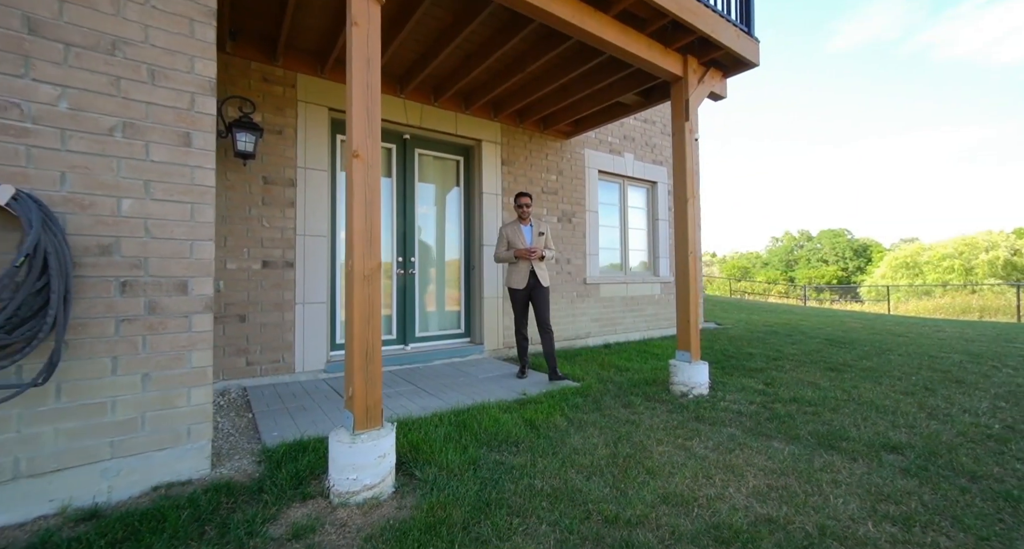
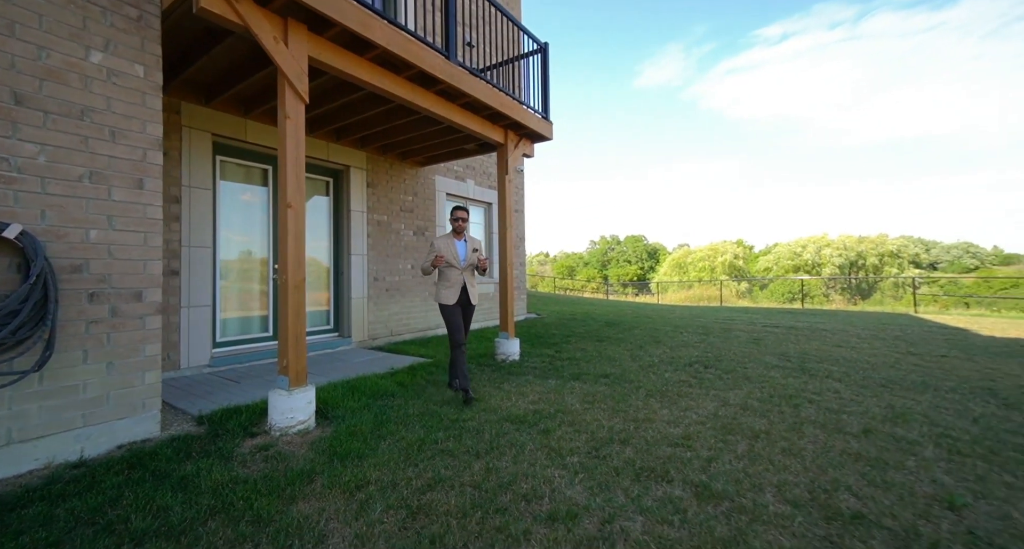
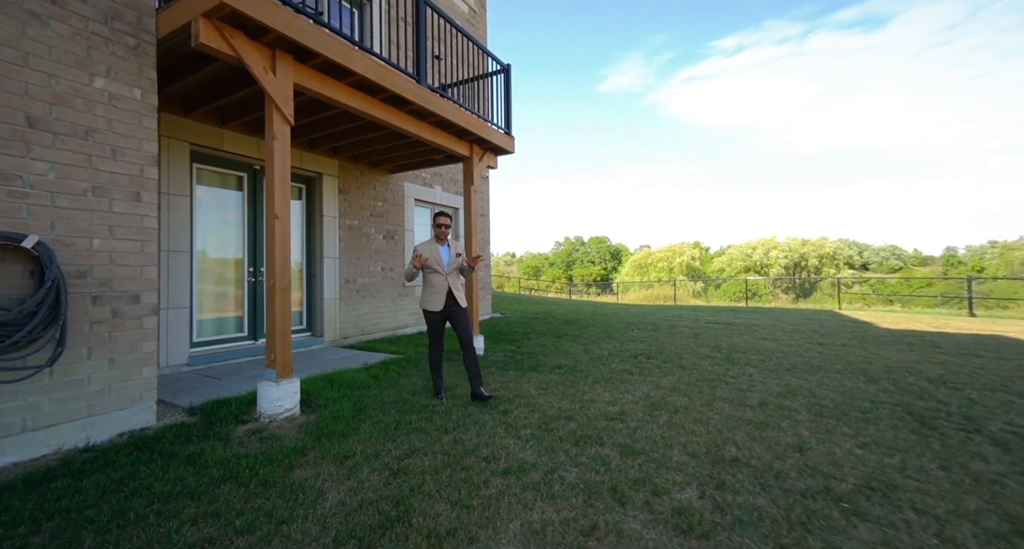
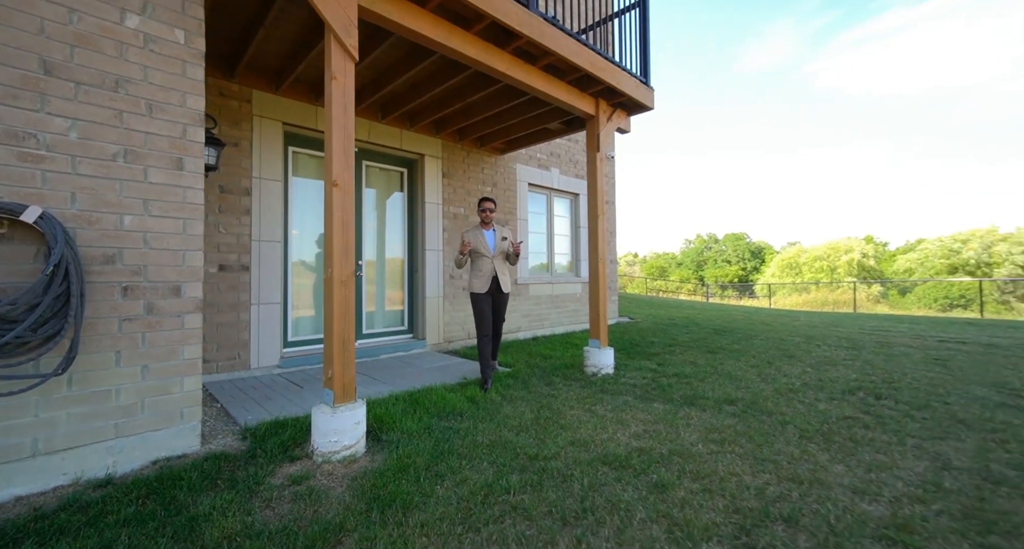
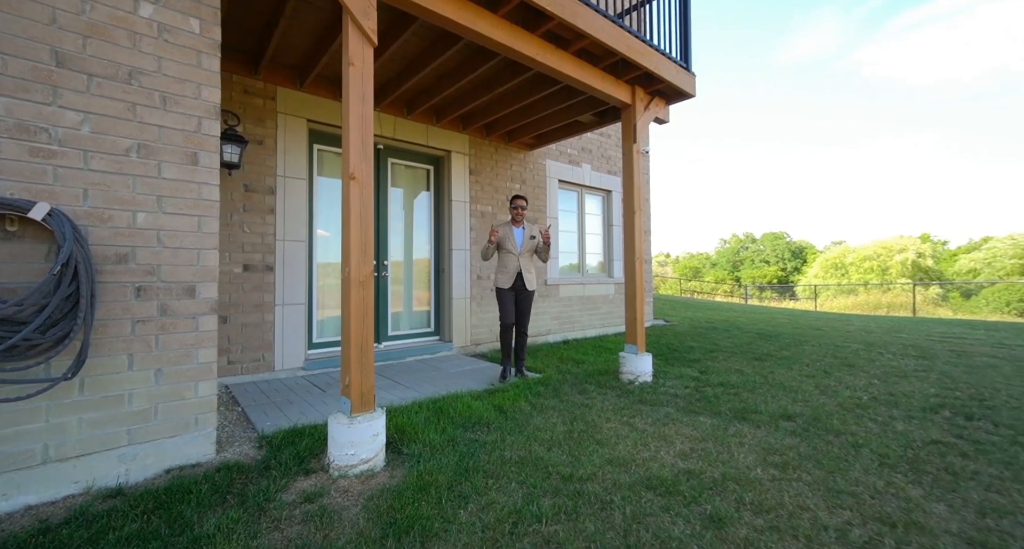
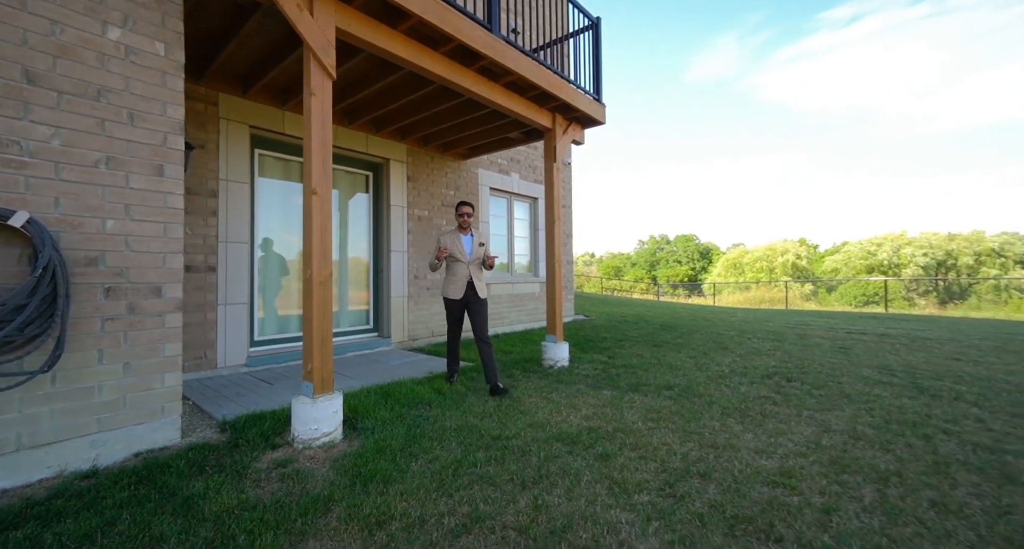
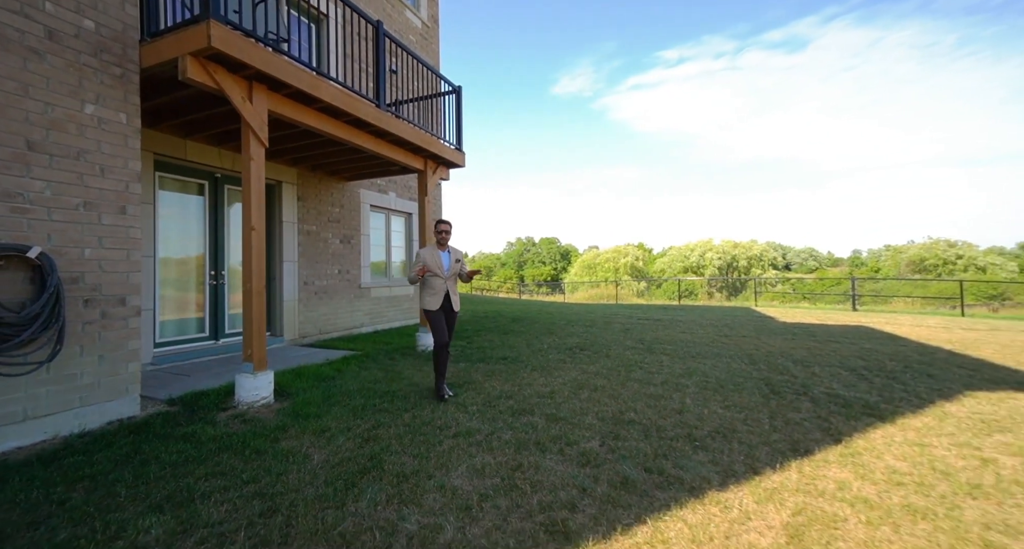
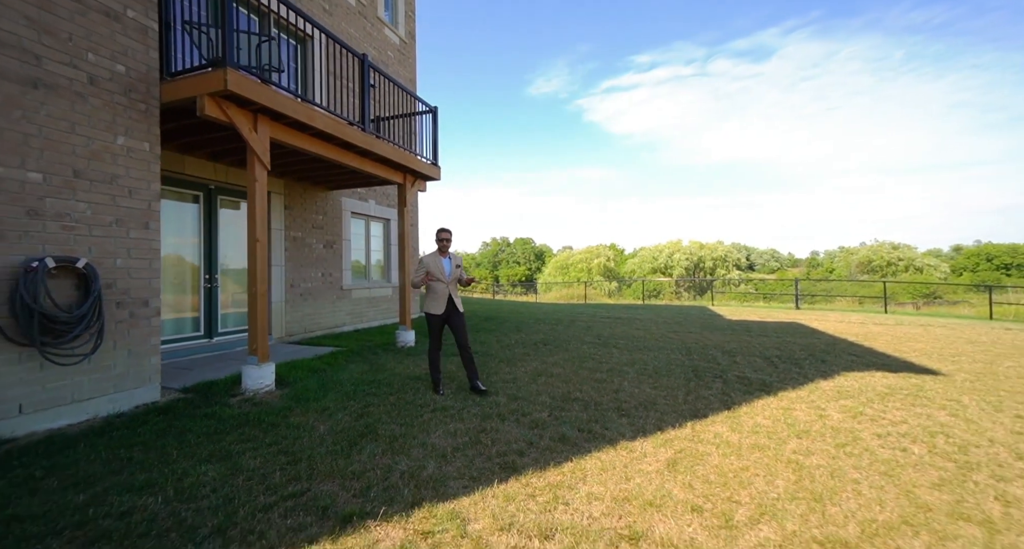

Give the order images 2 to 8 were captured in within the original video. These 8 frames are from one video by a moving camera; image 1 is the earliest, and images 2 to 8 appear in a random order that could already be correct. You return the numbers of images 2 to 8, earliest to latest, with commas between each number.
5, 4, 6, 2, 3, 7, 8
